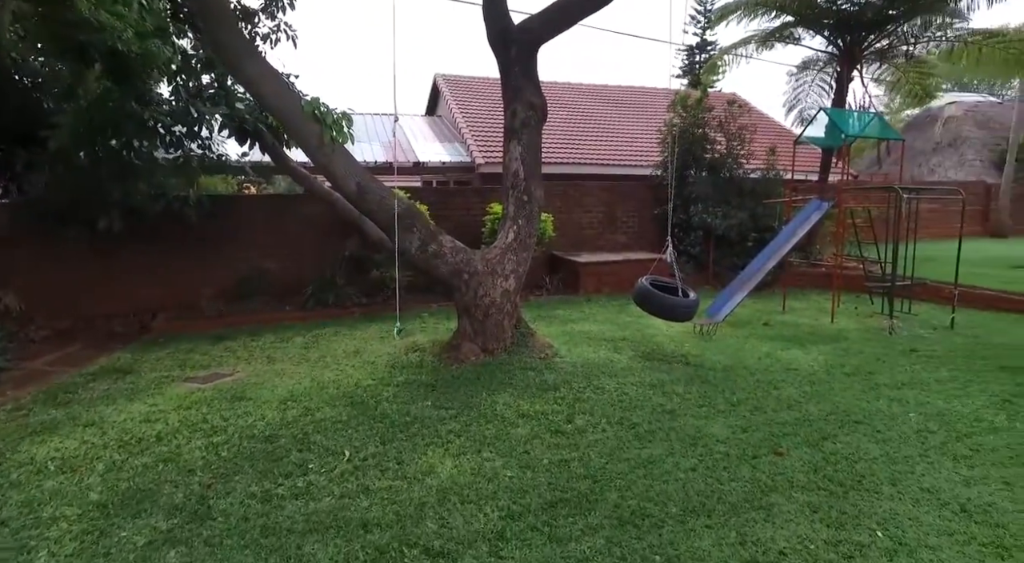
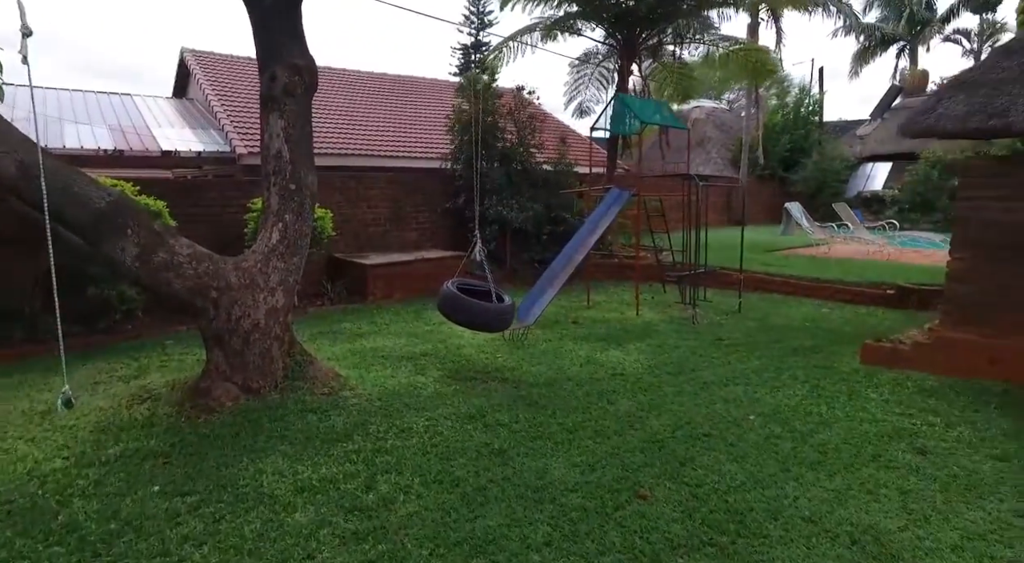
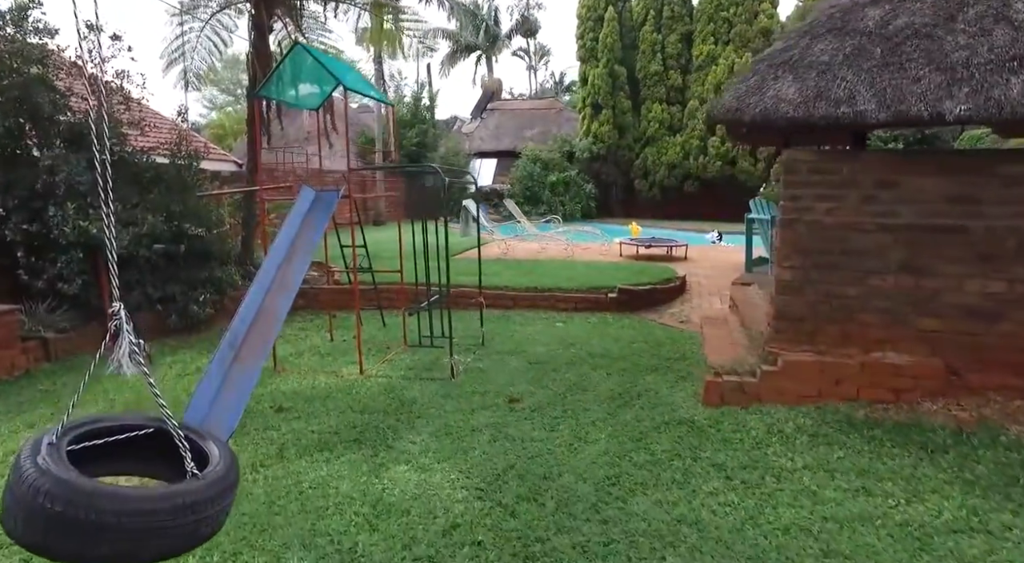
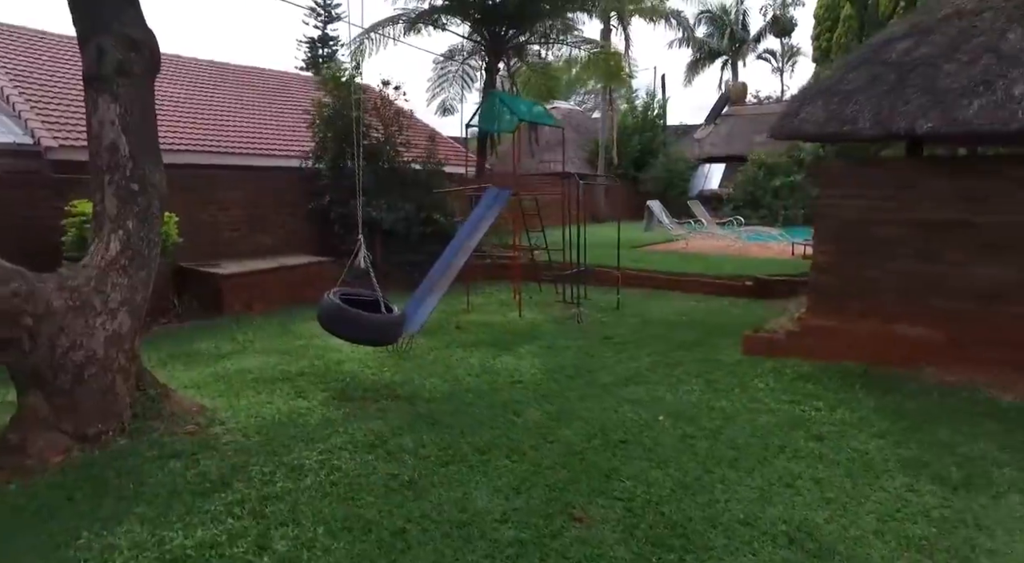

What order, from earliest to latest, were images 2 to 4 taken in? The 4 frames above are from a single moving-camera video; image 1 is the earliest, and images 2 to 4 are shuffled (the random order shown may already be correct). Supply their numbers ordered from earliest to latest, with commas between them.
2, 4, 3
